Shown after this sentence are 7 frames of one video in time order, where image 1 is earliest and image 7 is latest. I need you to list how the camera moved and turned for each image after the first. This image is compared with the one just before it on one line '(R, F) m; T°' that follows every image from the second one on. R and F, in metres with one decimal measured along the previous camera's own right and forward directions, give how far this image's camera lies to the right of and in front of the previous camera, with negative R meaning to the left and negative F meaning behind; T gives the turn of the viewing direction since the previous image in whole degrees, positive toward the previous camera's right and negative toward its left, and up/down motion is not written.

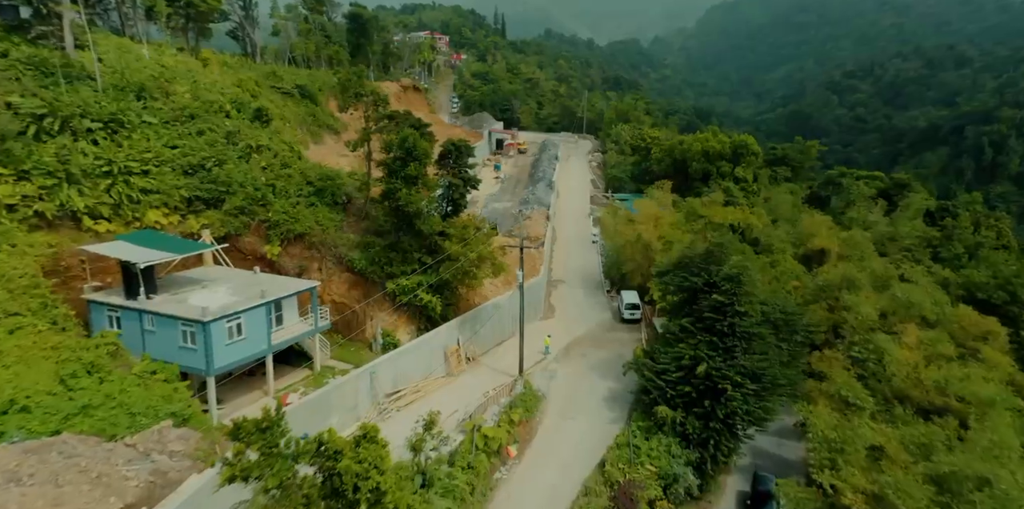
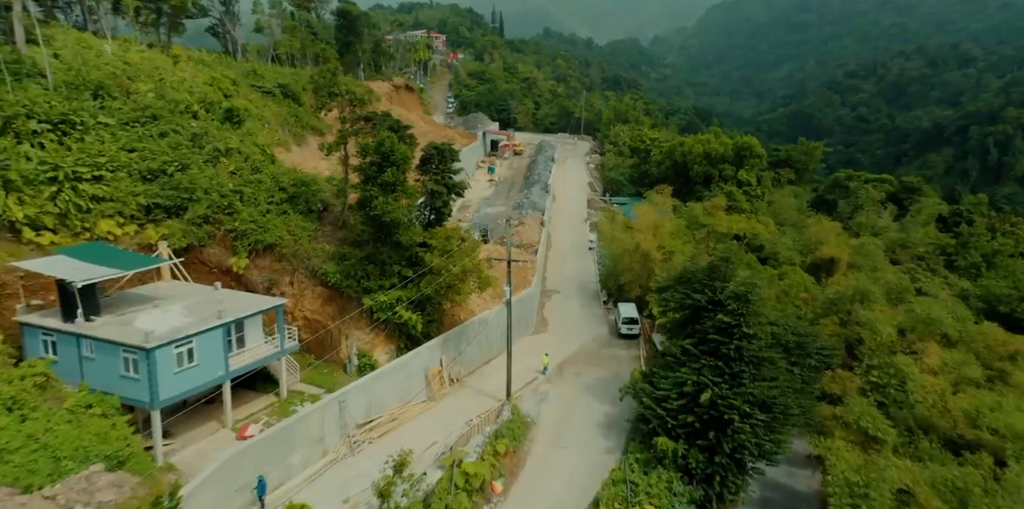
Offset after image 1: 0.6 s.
(+0.4, +1.4) m; 0°
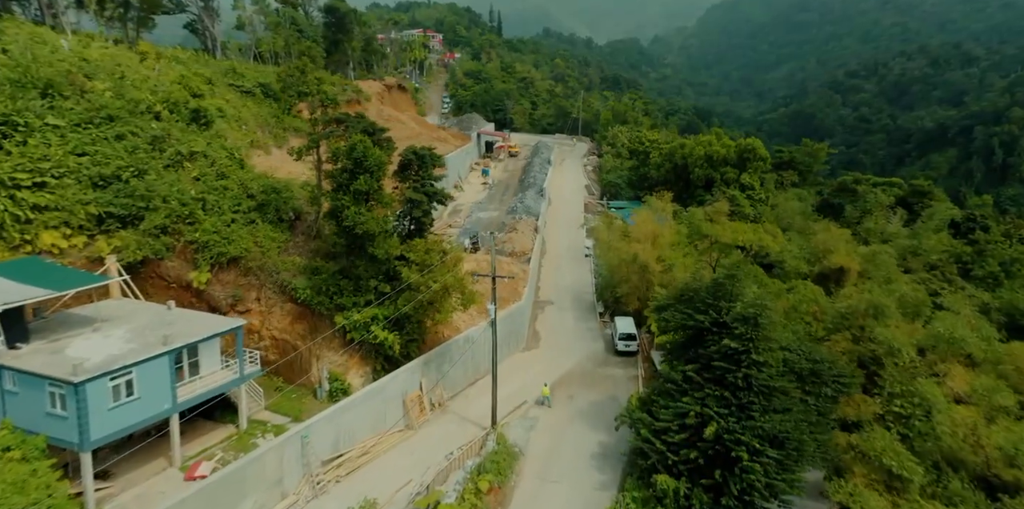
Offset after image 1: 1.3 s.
(+0.4, +1.4) m; 0°
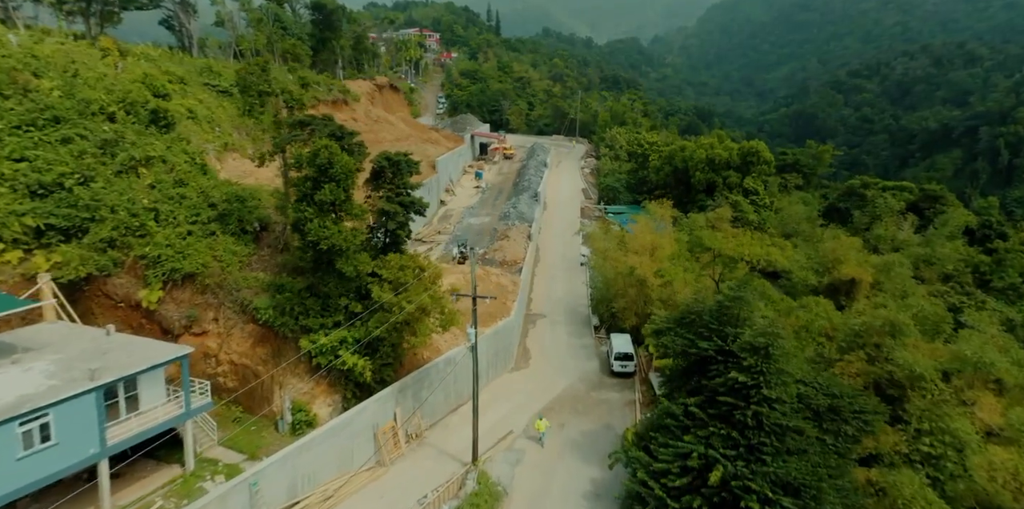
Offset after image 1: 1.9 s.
(+0.4, +1.4) m; 0°
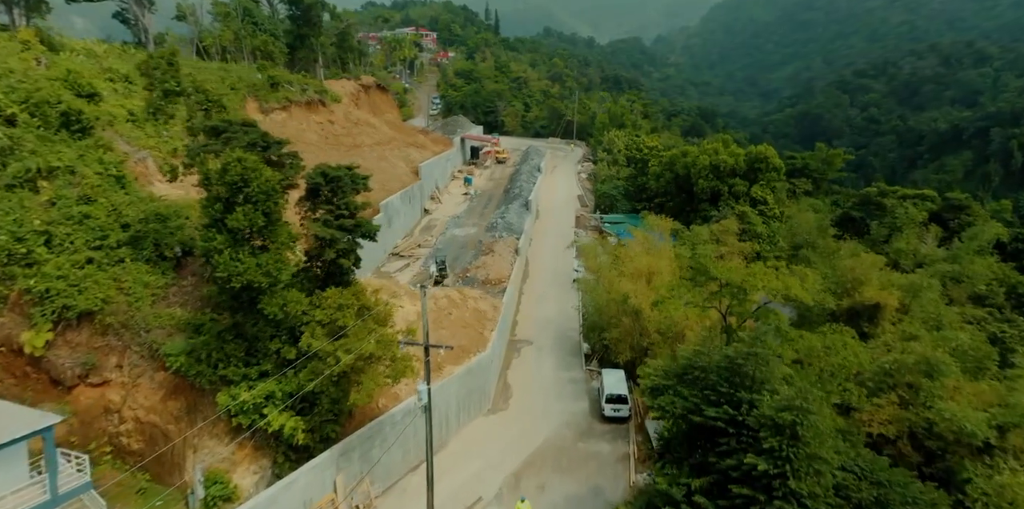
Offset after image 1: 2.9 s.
(+0.8, +2.5) m; 0°
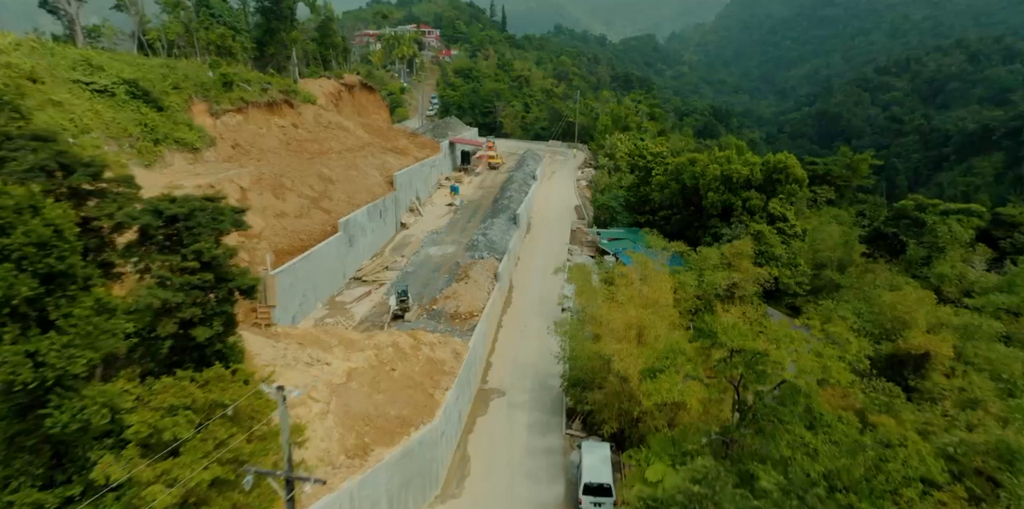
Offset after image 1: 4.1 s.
(+1.3, +3.5) m; -1°
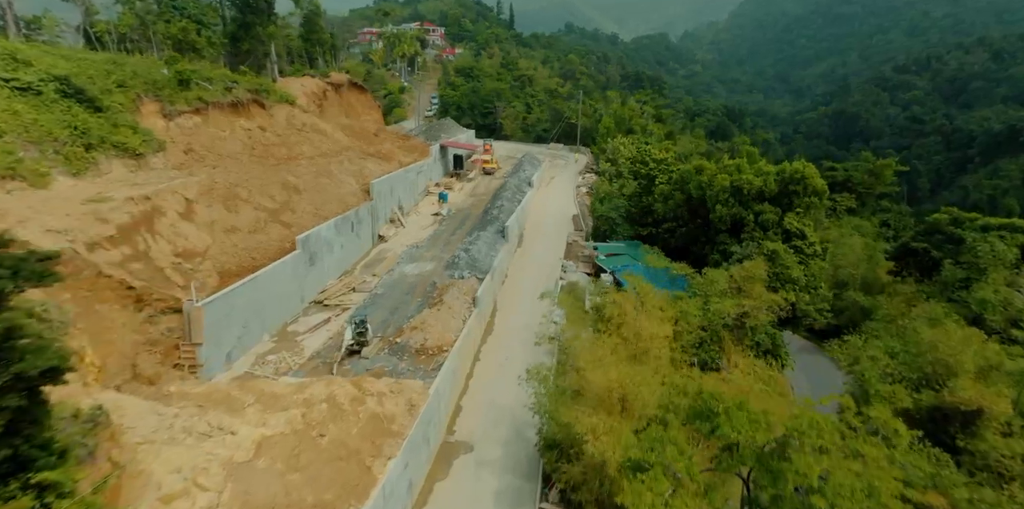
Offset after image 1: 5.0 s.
(+1.1, +2.6) m; -1°
